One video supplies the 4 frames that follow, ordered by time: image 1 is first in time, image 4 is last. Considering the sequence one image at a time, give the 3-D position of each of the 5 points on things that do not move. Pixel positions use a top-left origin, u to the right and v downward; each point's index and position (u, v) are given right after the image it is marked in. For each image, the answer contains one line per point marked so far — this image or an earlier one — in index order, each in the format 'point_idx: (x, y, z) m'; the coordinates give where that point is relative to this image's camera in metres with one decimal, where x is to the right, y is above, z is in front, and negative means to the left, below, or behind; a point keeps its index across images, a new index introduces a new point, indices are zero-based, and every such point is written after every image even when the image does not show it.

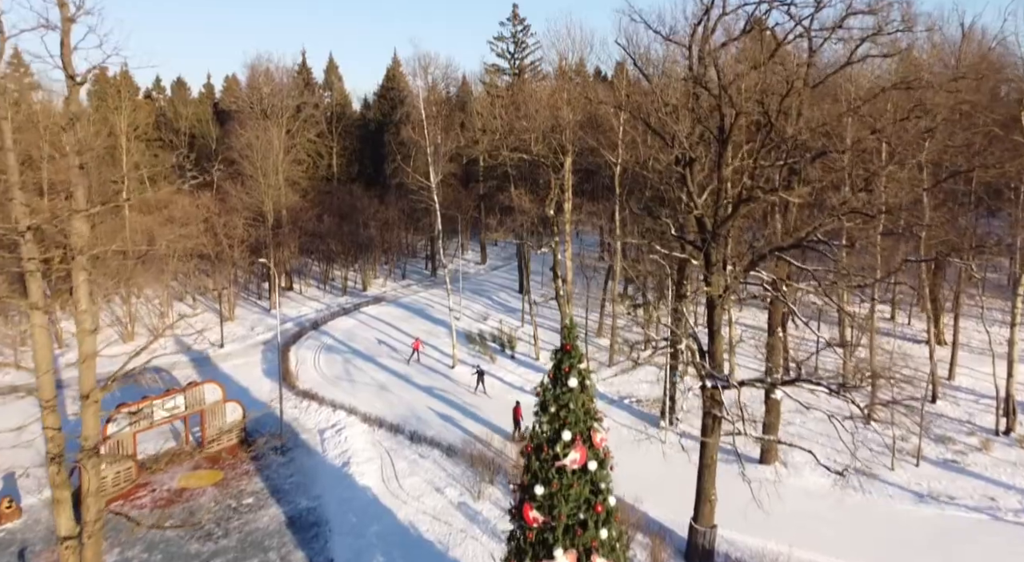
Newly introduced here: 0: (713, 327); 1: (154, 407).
0: (+3.2, -0.7, +11.7) m
1: (-8.0, -2.8, +16.3) m
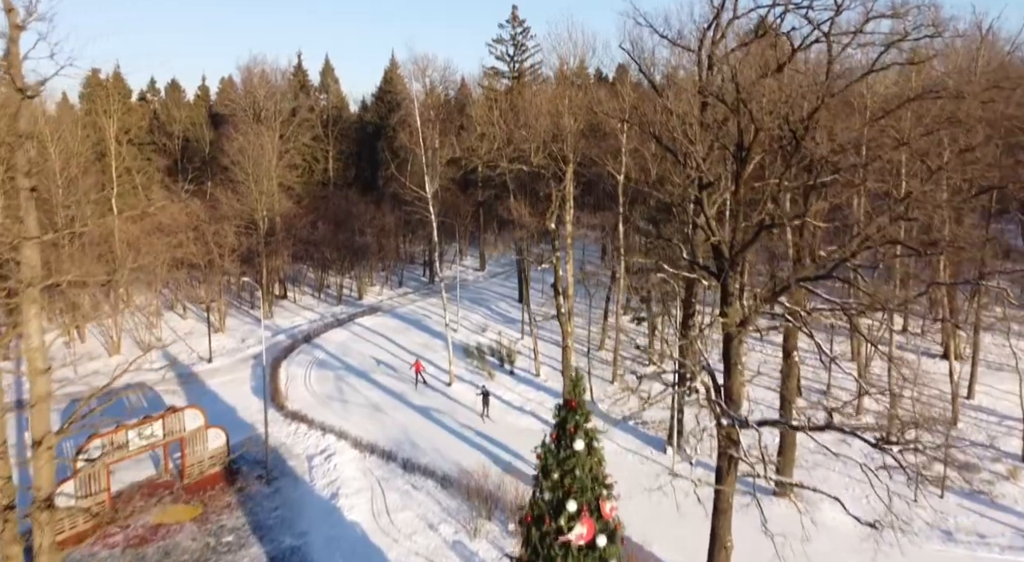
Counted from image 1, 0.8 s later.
0: (+3.2, -1.2, +10.7) m
1: (-8.0, -3.3, +15.3) m
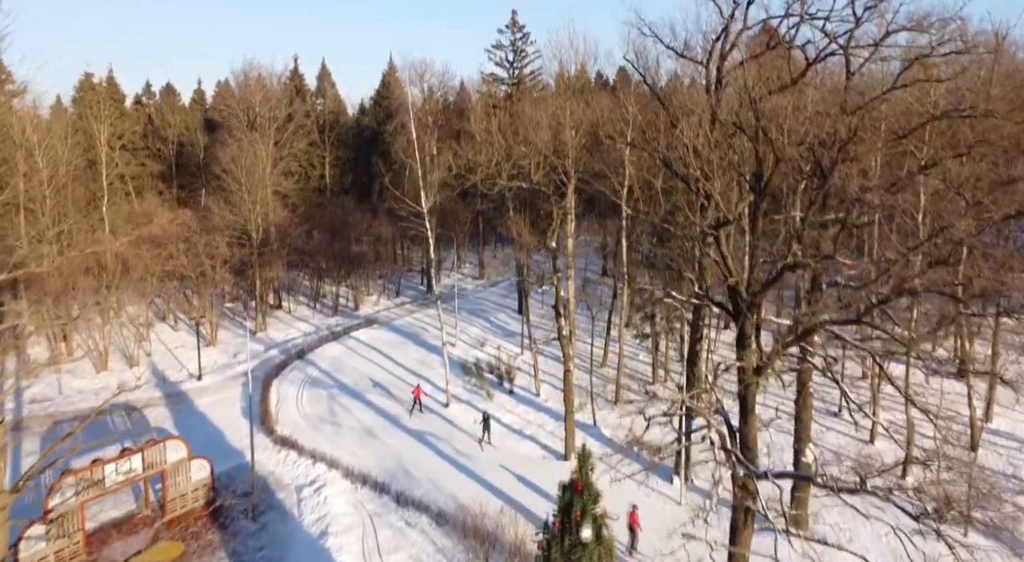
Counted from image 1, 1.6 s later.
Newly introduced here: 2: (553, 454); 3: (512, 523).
0: (+3.2, -1.7, +9.9) m
1: (-8.0, -3.8, +14.5) m
2: (+1.1, -4.6, +19.3) m
3: (0.0, -5.0, +15.1) m
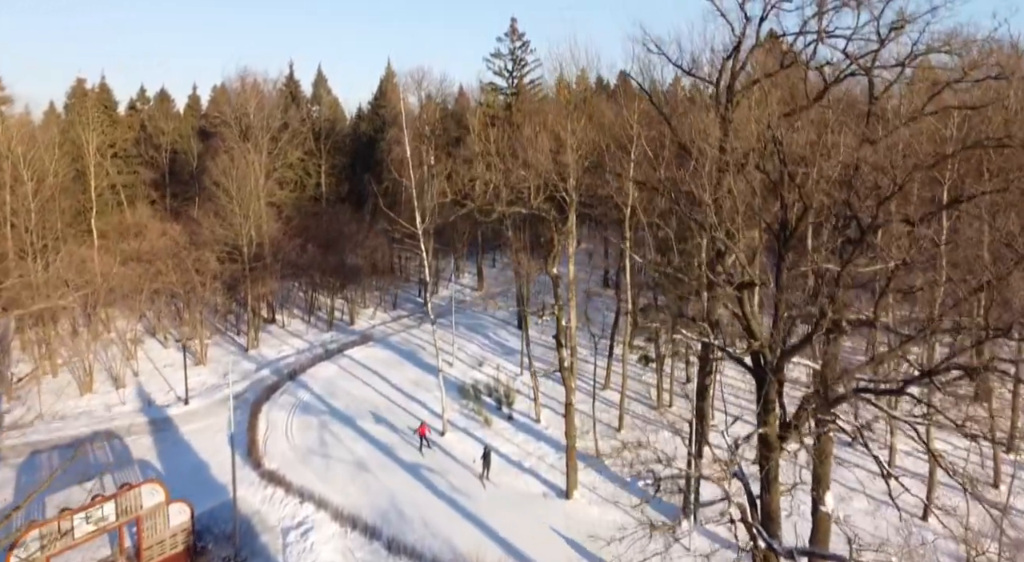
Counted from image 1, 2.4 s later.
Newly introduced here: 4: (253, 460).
0: (+3.1, -2.4, +9.0) m
1: (-8.1, -4.5, +13.5) m
2: (+1.1, -5.3, +18.4) m
3: (0.0, -5.7, +14.2) m
4: (-7.0, -4.8, +19.7) m
